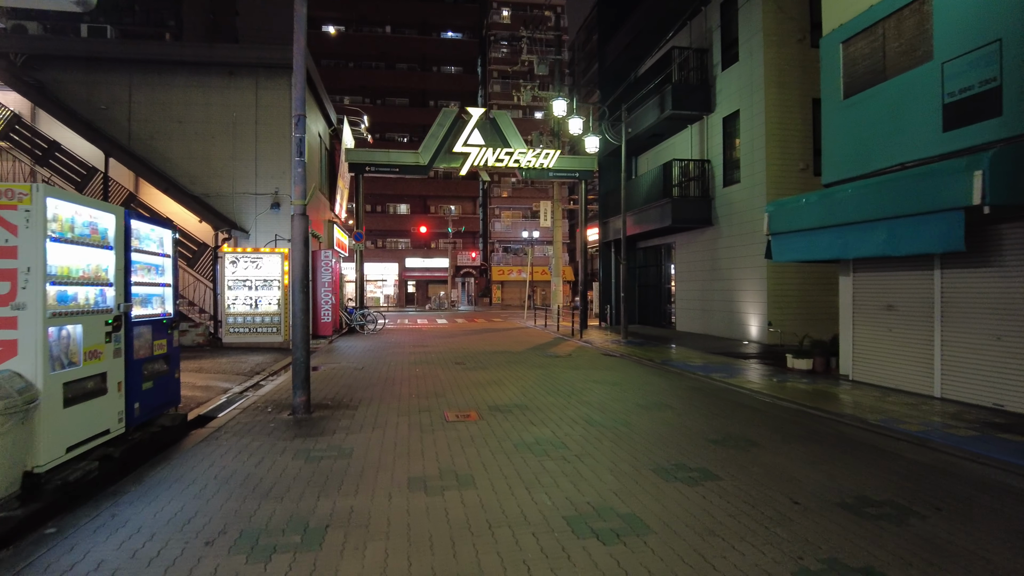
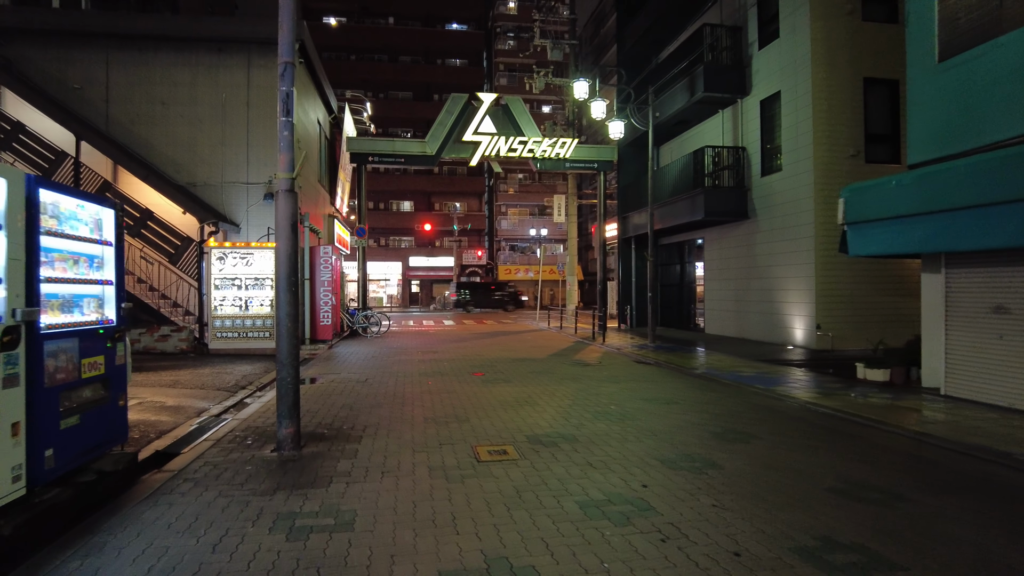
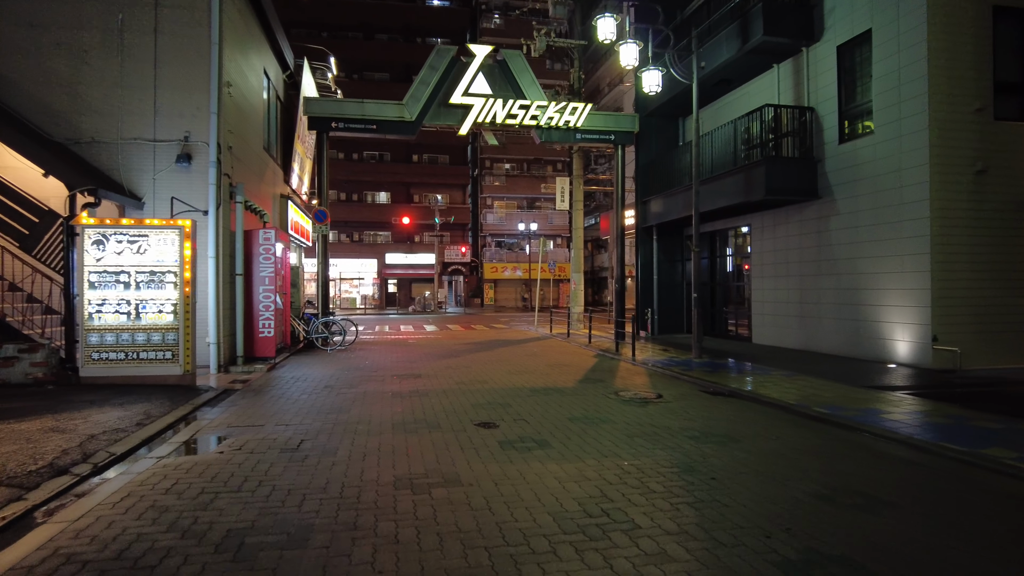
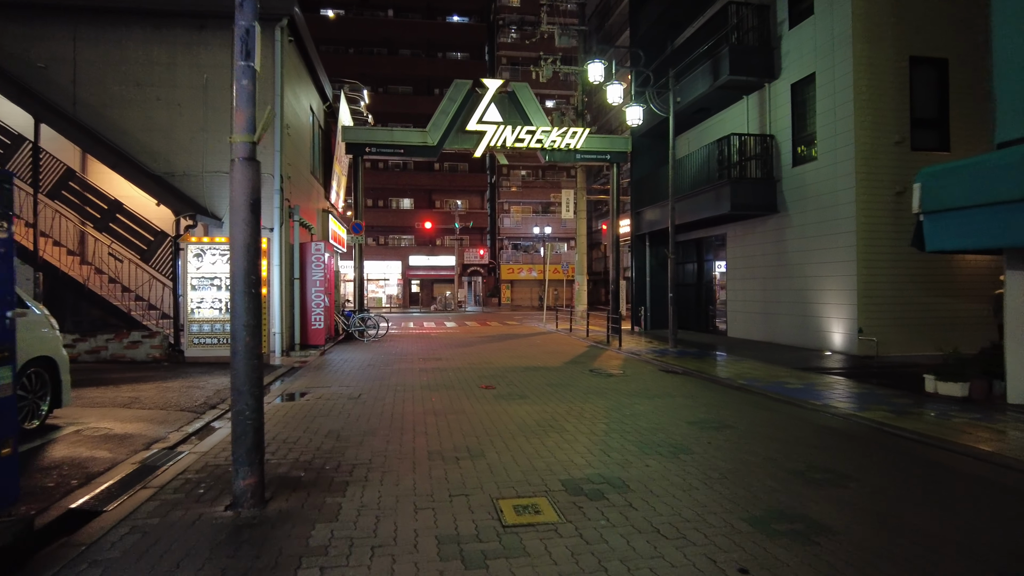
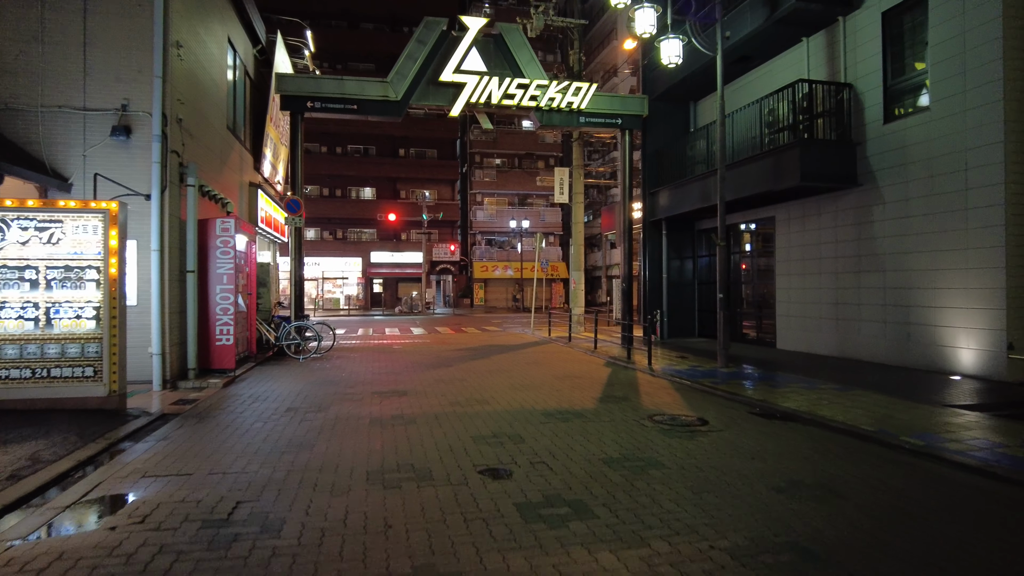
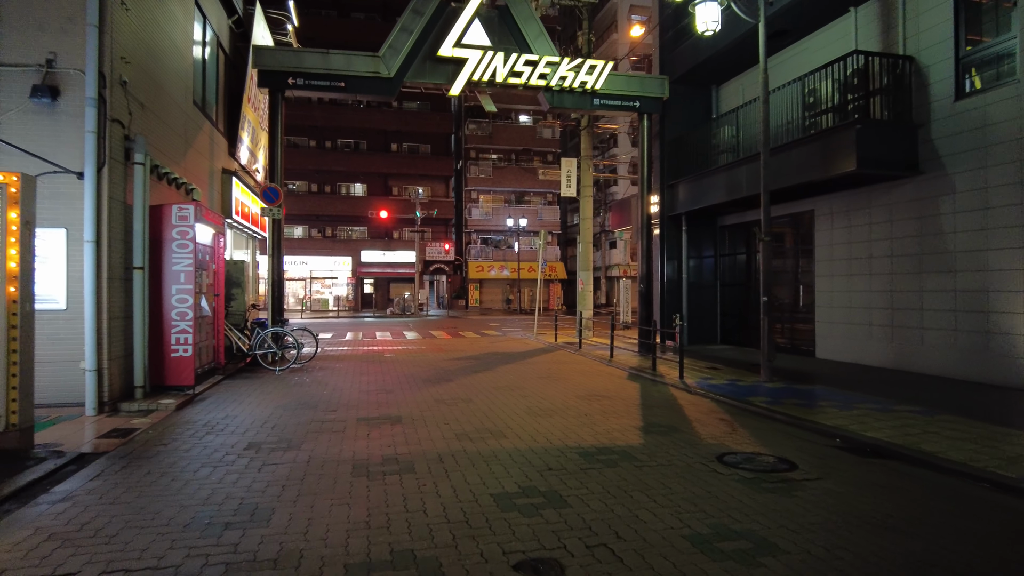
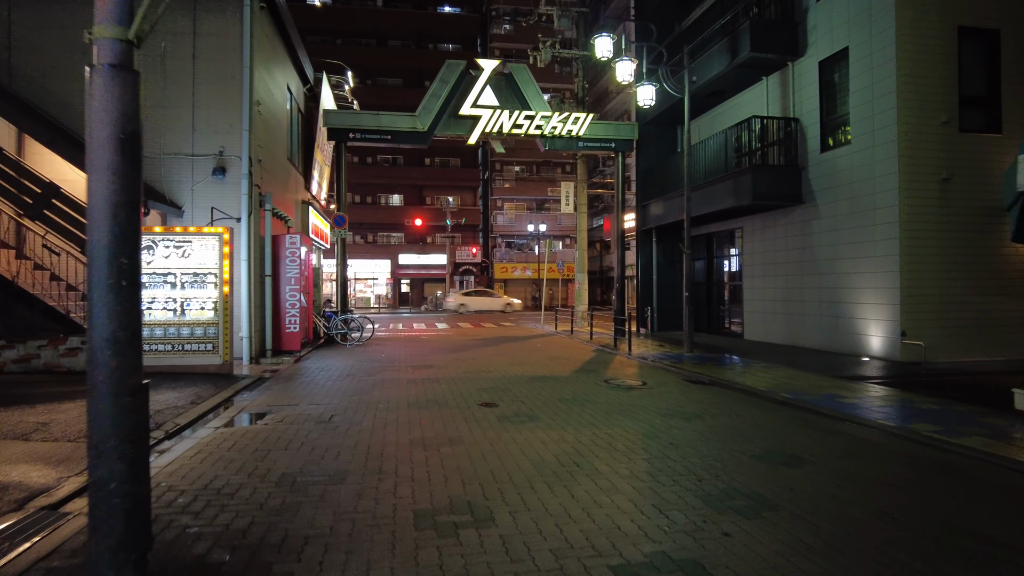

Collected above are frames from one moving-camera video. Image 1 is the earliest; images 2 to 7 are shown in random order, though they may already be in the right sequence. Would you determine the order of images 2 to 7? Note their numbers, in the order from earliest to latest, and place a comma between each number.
2, 4, 7, 3, 5, 6
